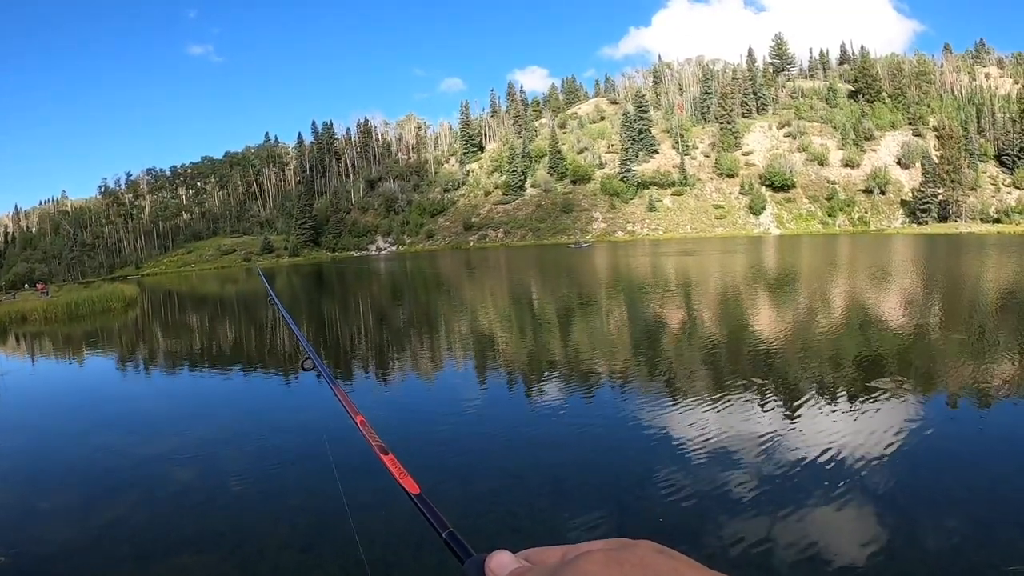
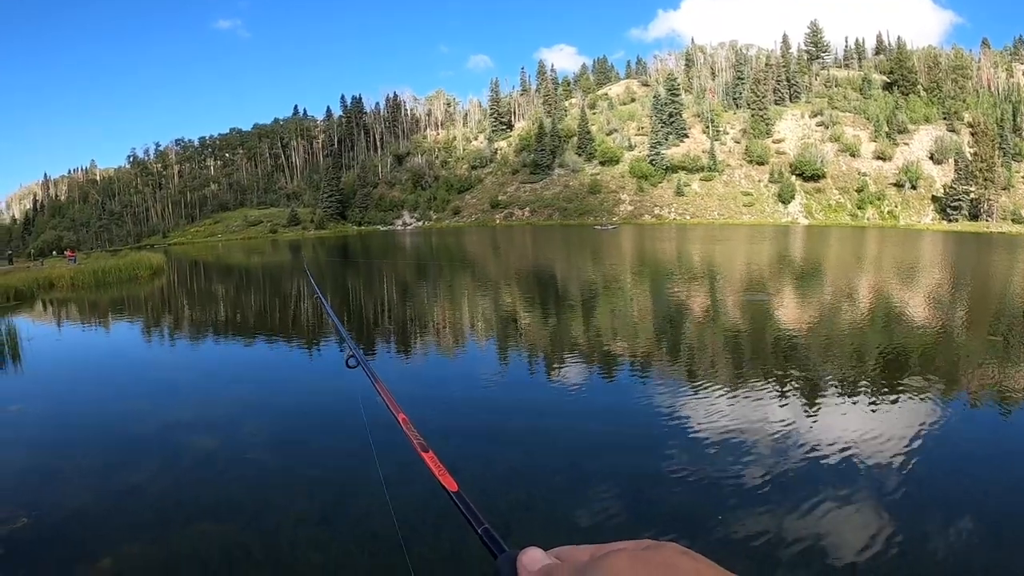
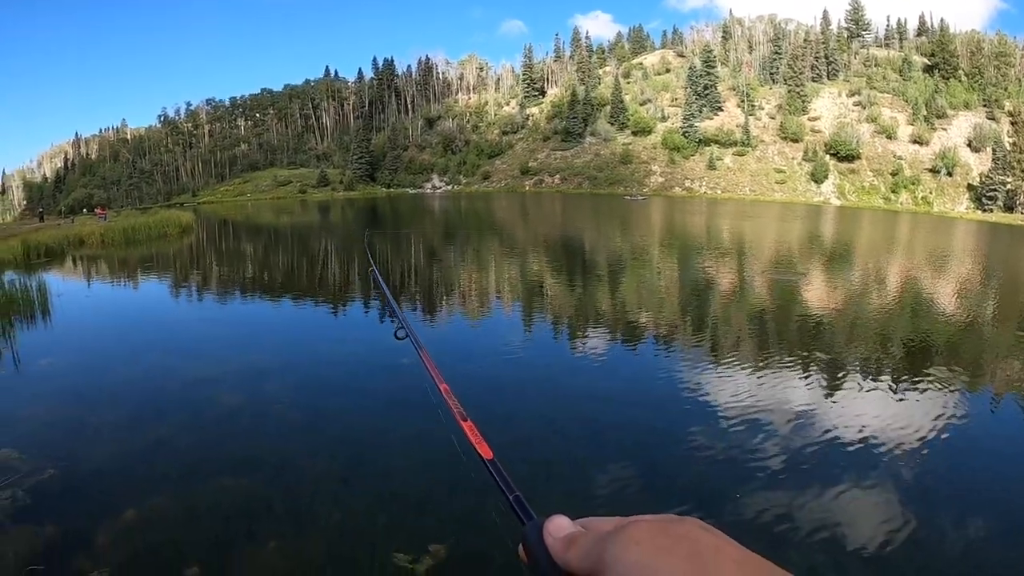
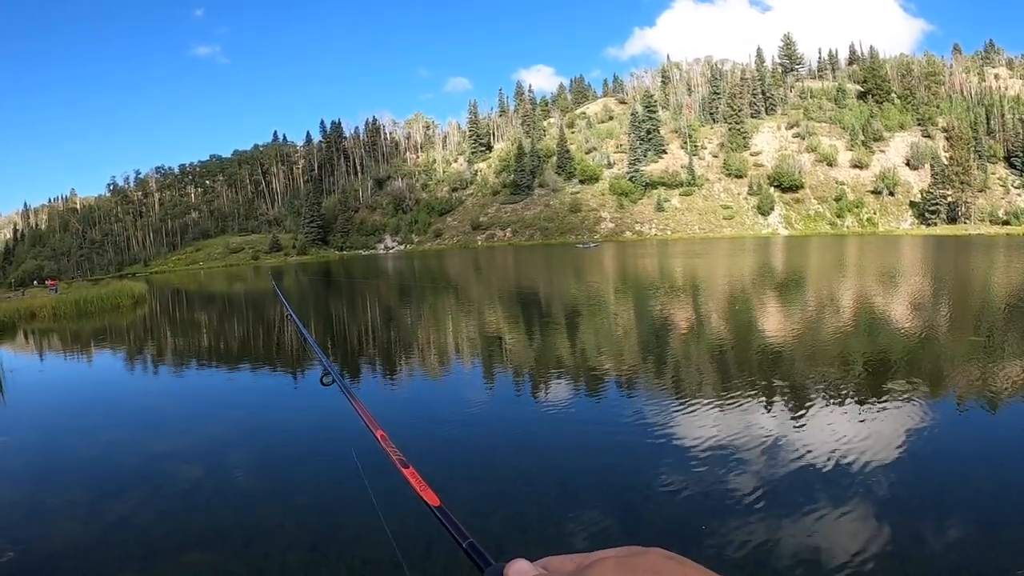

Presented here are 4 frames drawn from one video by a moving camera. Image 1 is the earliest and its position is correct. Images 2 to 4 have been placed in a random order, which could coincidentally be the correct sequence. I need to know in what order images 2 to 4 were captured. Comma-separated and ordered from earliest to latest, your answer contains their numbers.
4, 2, 3
